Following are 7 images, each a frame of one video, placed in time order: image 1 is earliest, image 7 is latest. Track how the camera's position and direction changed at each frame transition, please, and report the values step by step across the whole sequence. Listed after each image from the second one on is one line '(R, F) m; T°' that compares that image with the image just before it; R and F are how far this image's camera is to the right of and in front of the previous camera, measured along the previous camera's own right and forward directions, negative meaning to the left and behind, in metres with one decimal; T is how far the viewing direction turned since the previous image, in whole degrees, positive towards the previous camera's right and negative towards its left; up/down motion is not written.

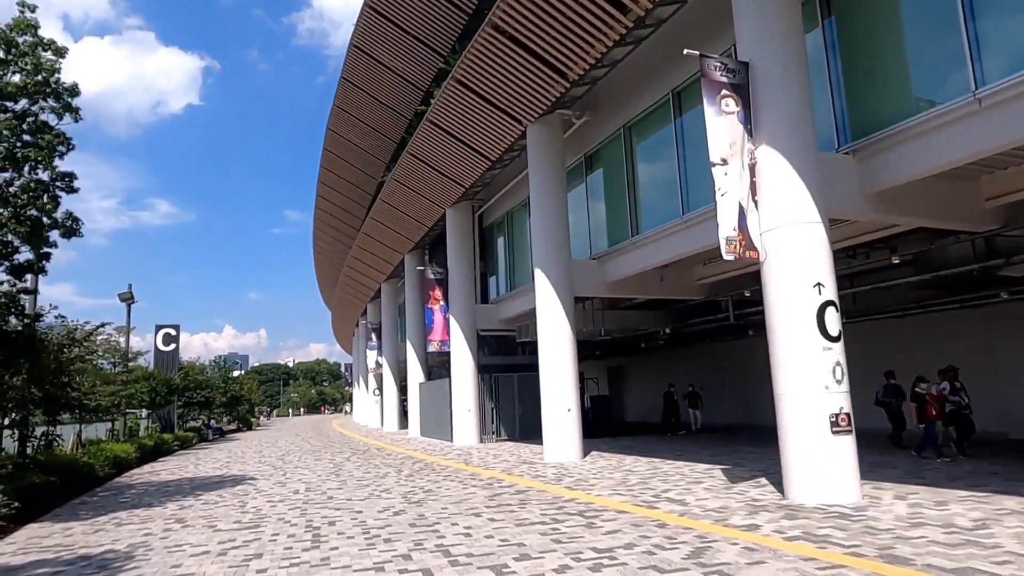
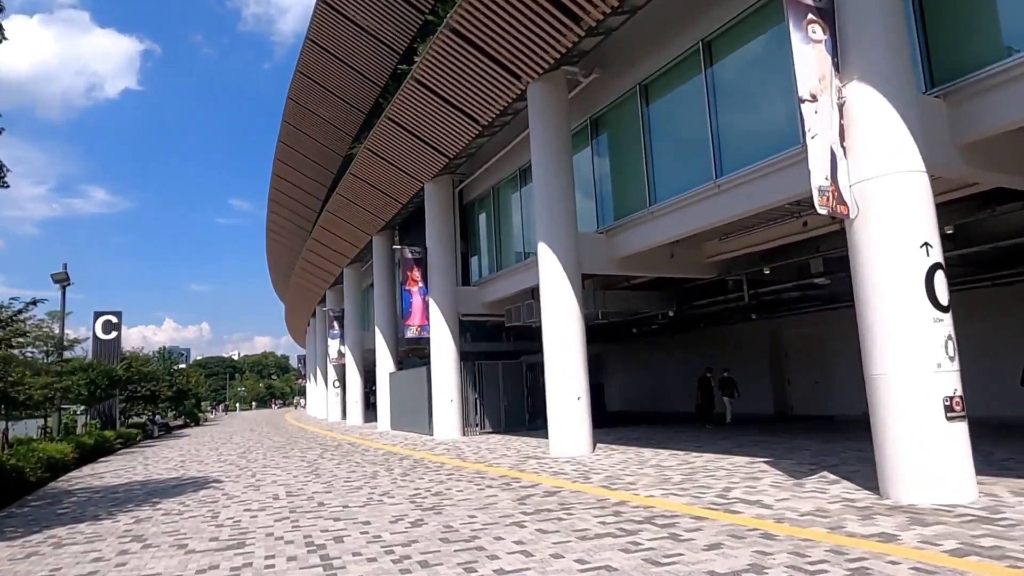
(-1.0, +1.6) m; +4°
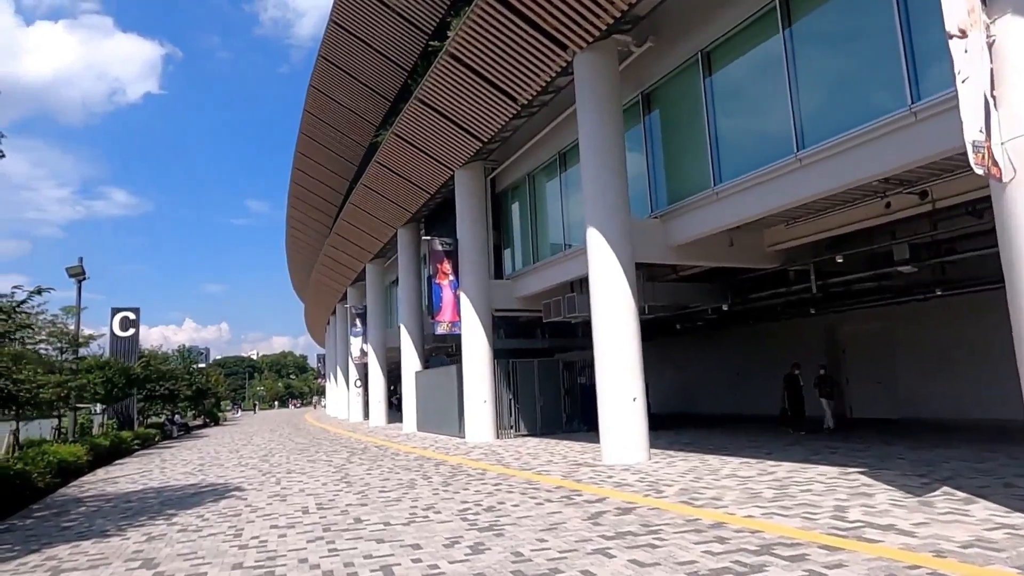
(-0.6, +1.2) m; -1°
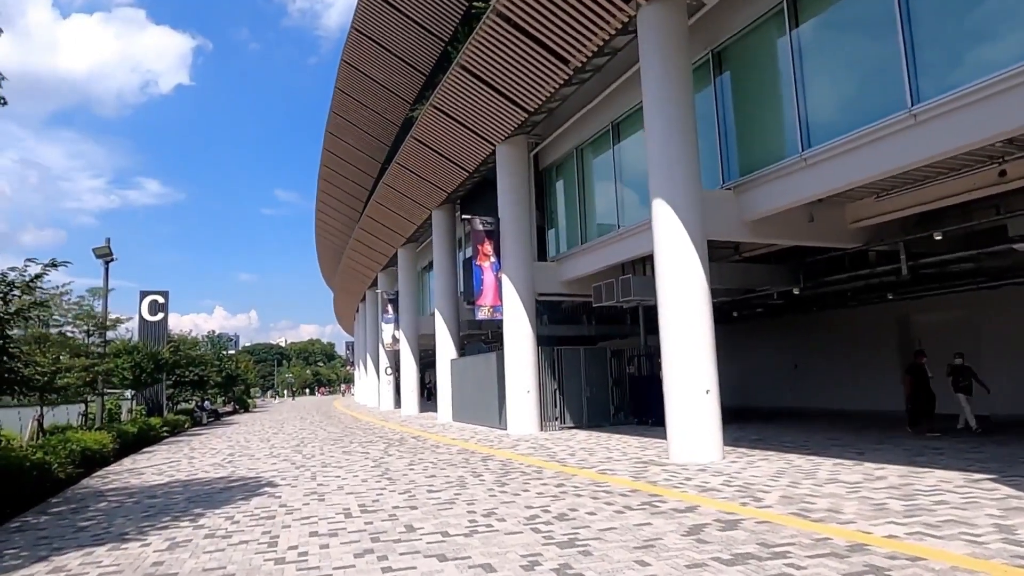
(-0.5, +1.1) m; -2°
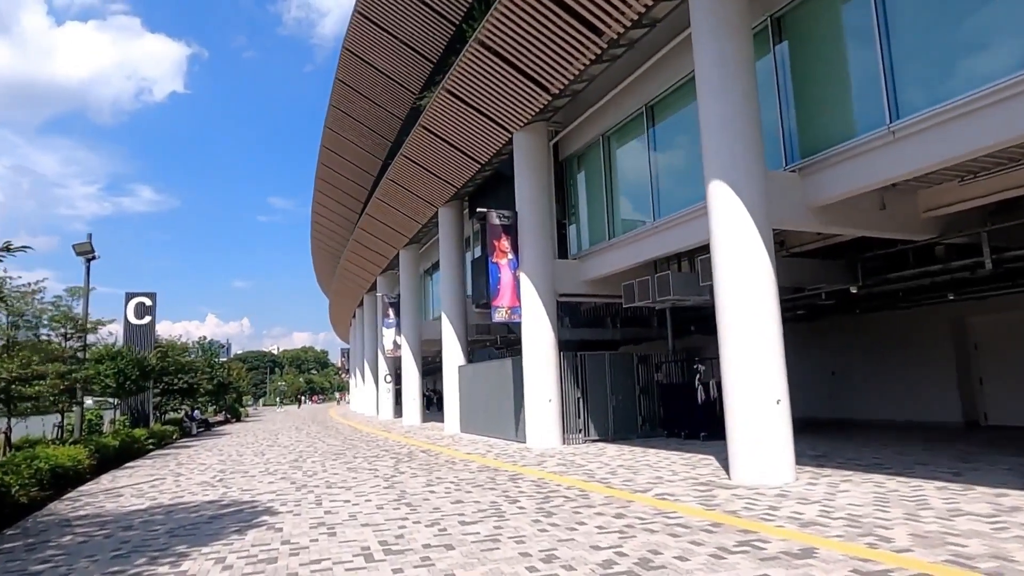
(-0.6, +1.4) m; +1°
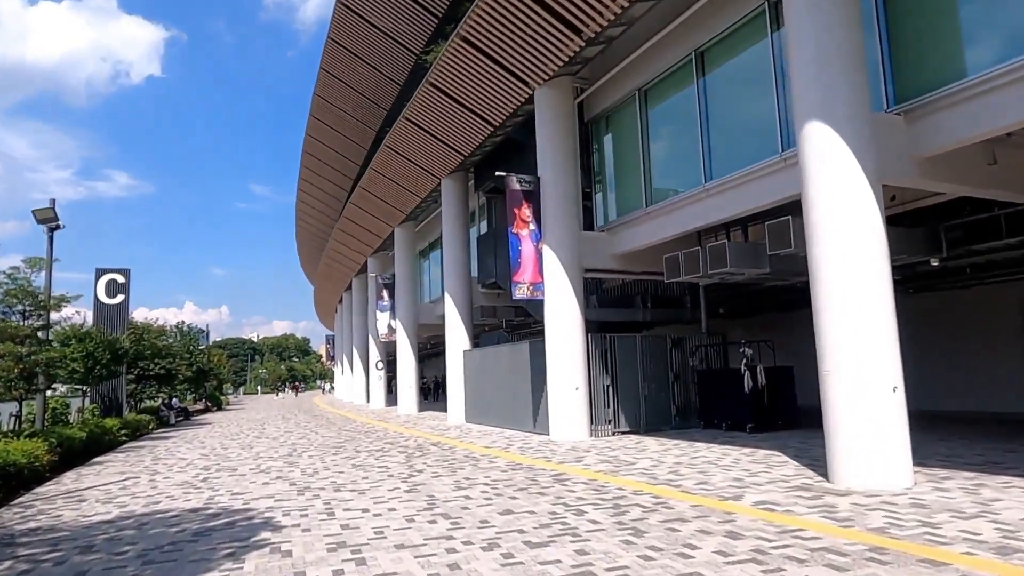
(-0.8, +1.7) m; +2°
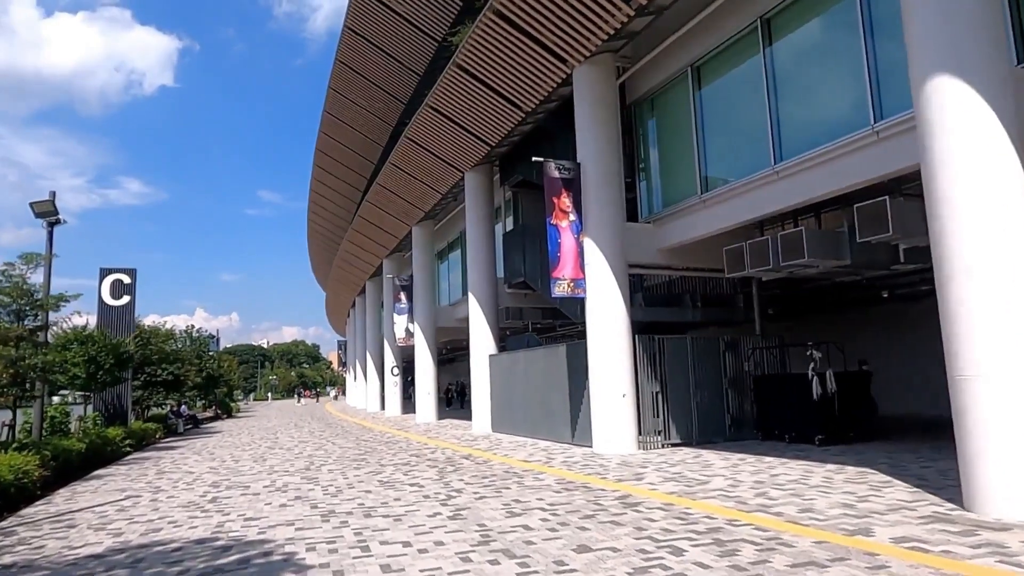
(-0.6, +1.3) m; -1°
